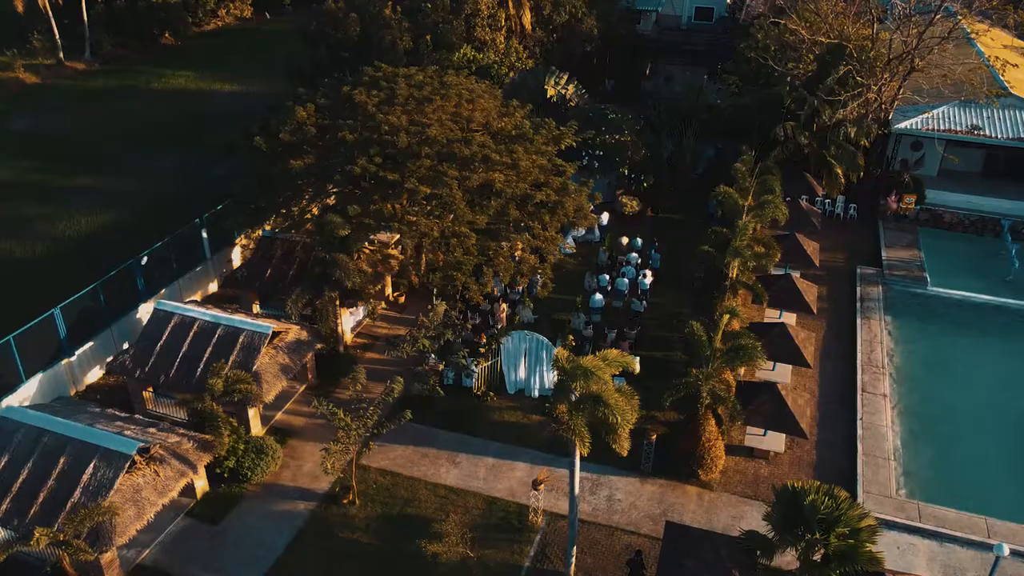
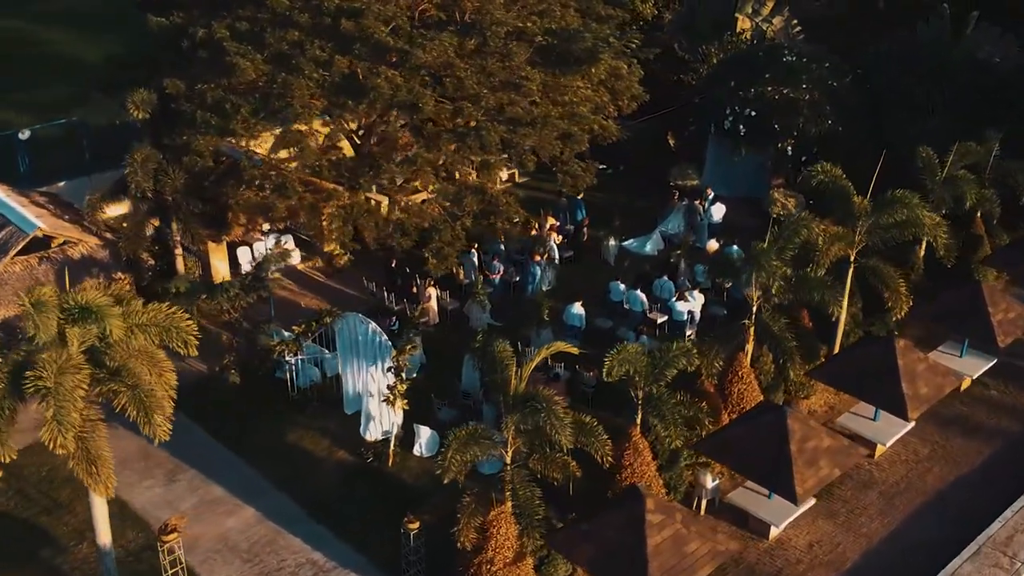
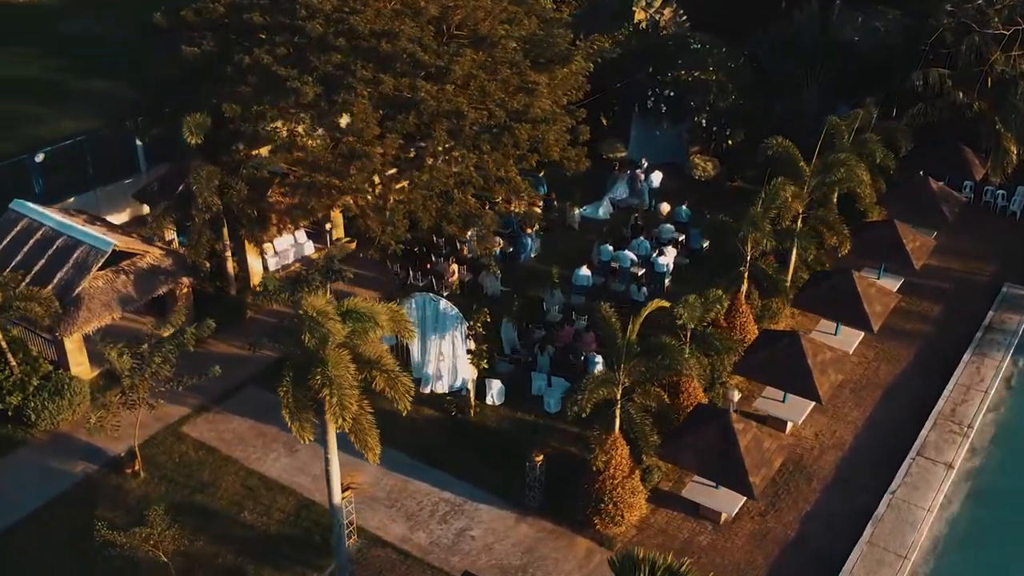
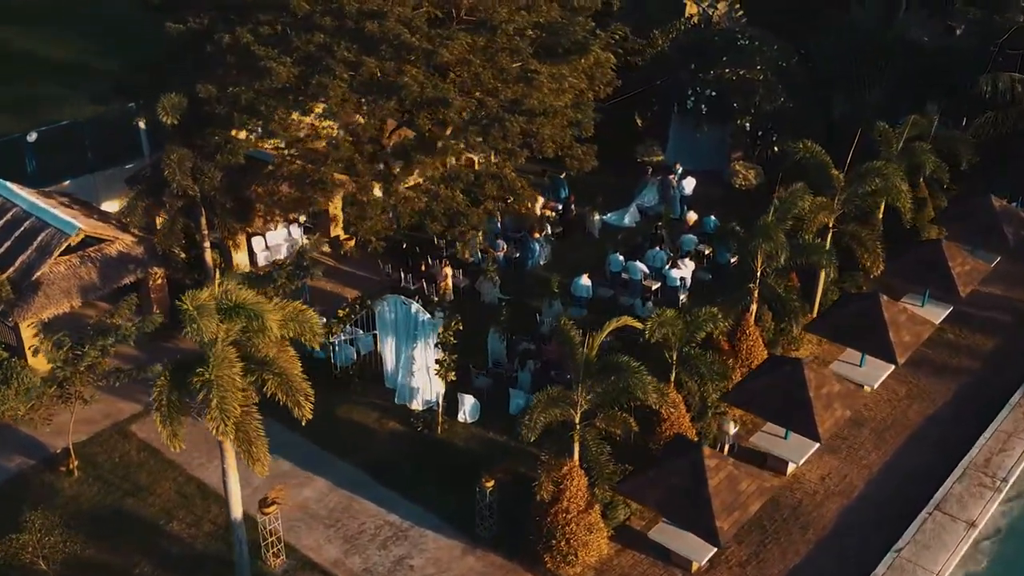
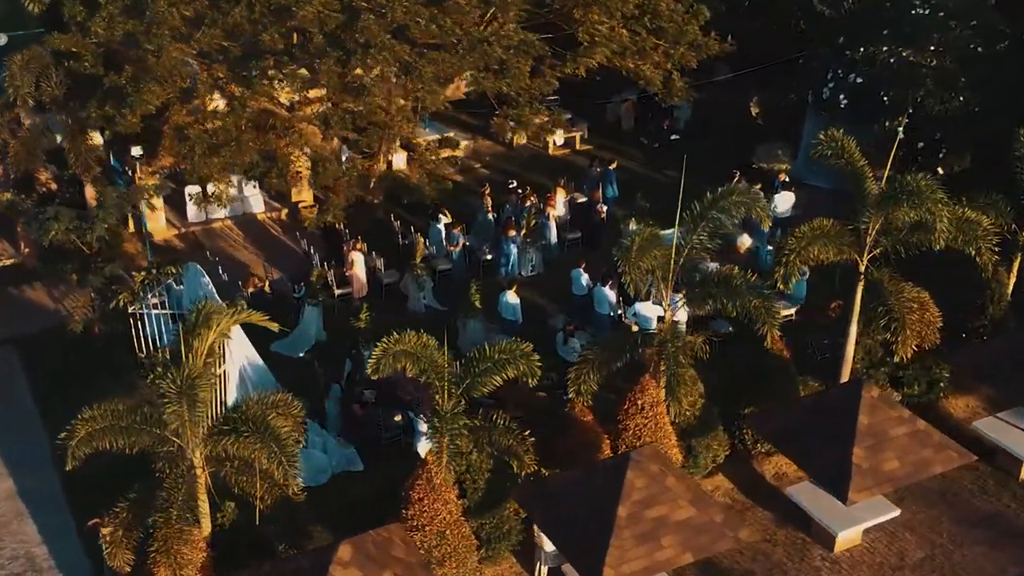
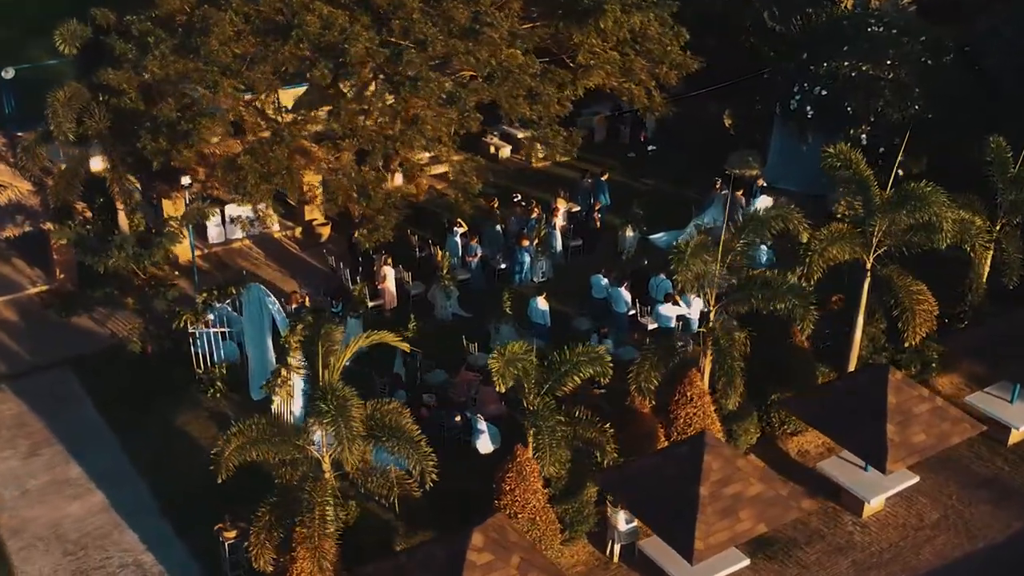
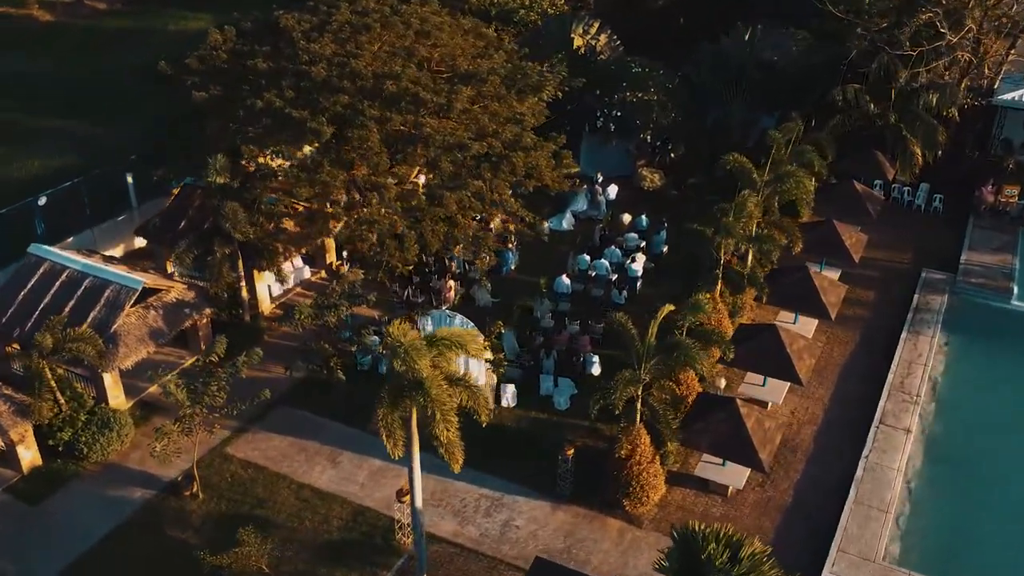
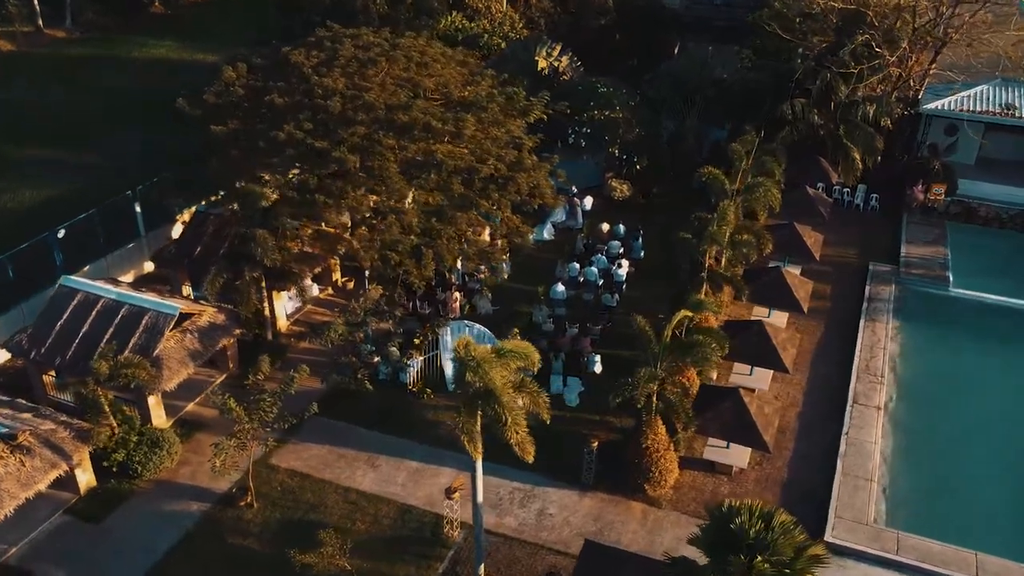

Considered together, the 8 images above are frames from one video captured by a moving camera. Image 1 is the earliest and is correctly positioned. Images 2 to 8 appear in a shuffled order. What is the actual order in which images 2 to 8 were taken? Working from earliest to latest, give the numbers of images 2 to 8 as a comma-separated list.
8, 7, 3, 4, 2, 6, 5
